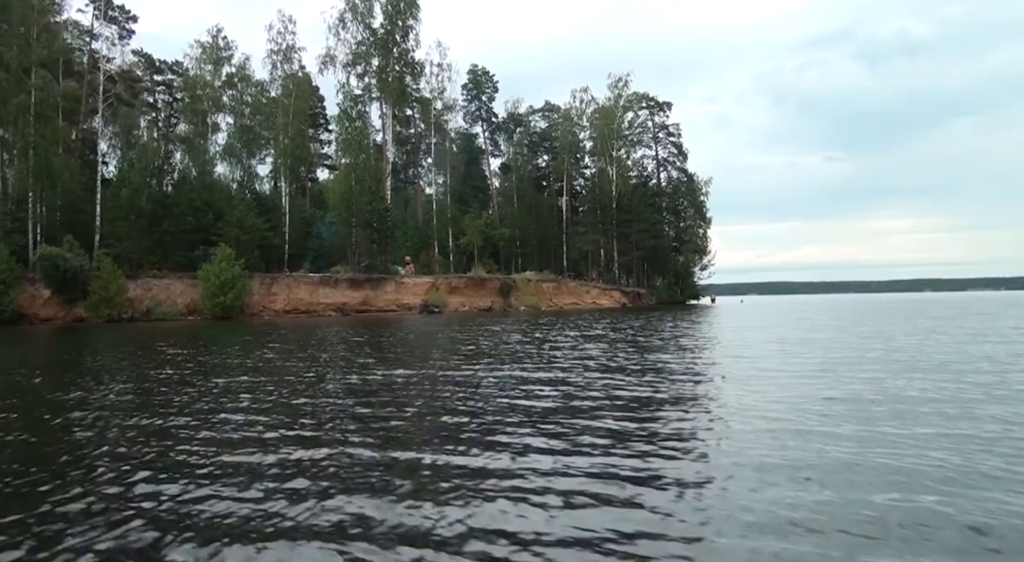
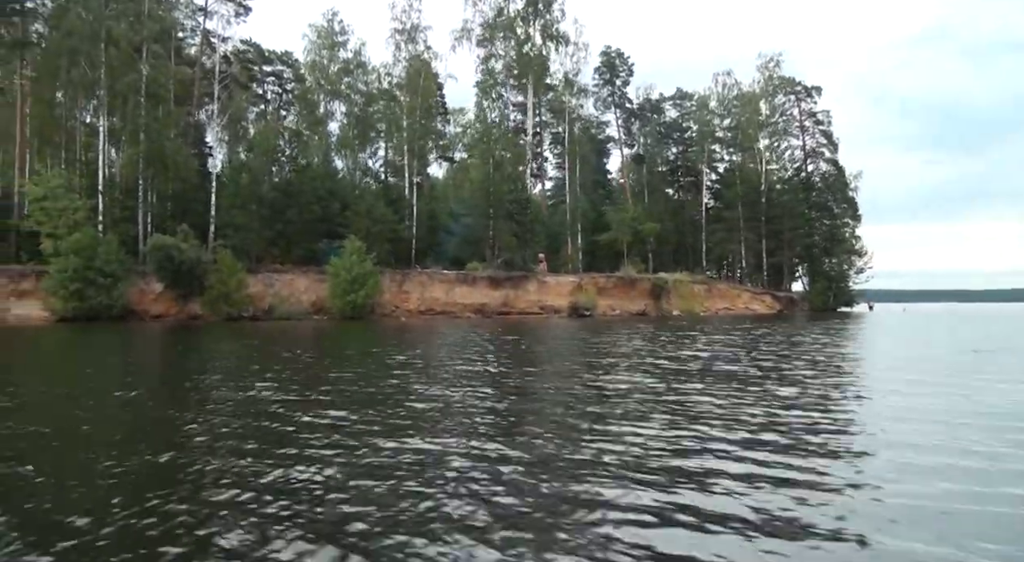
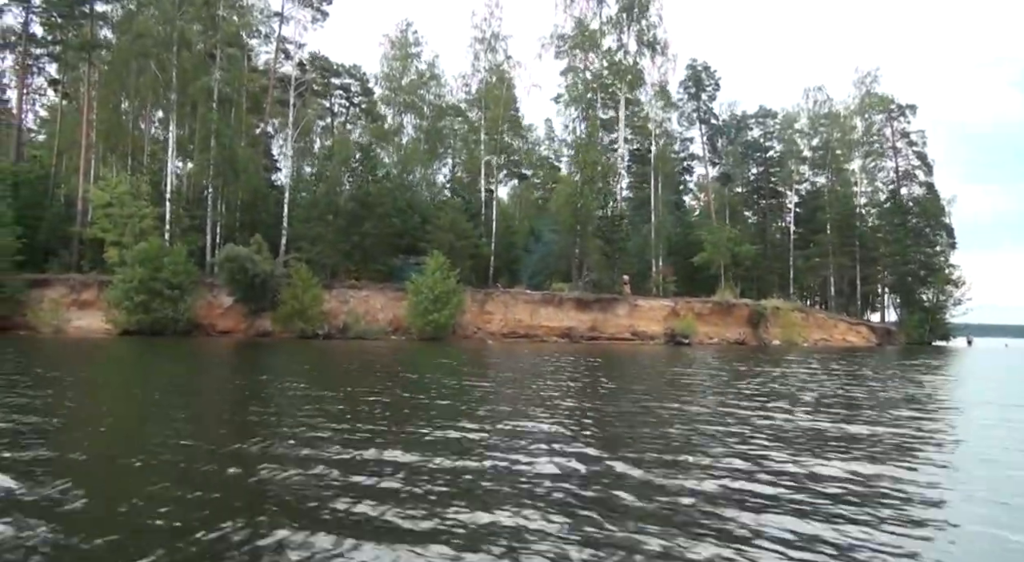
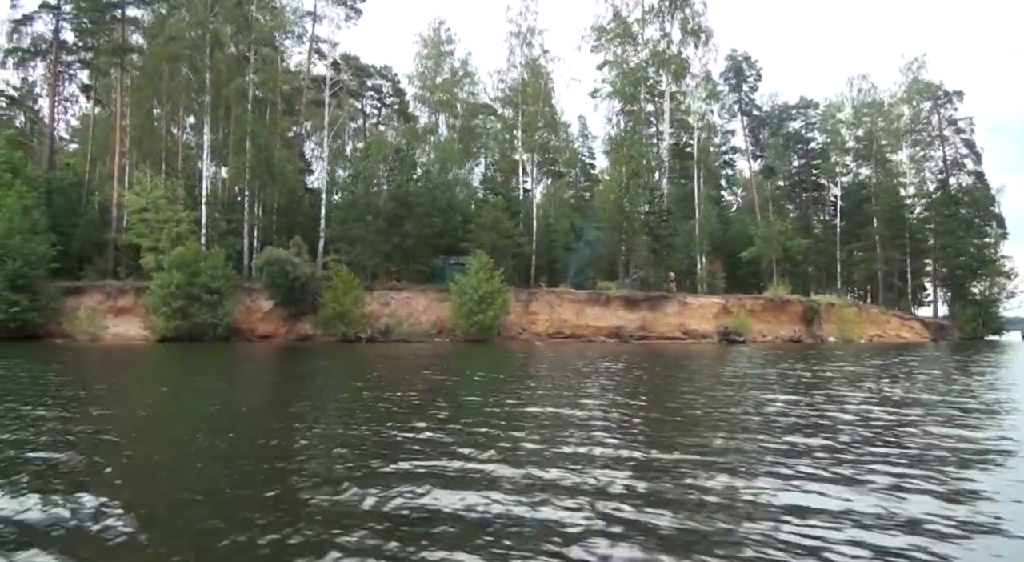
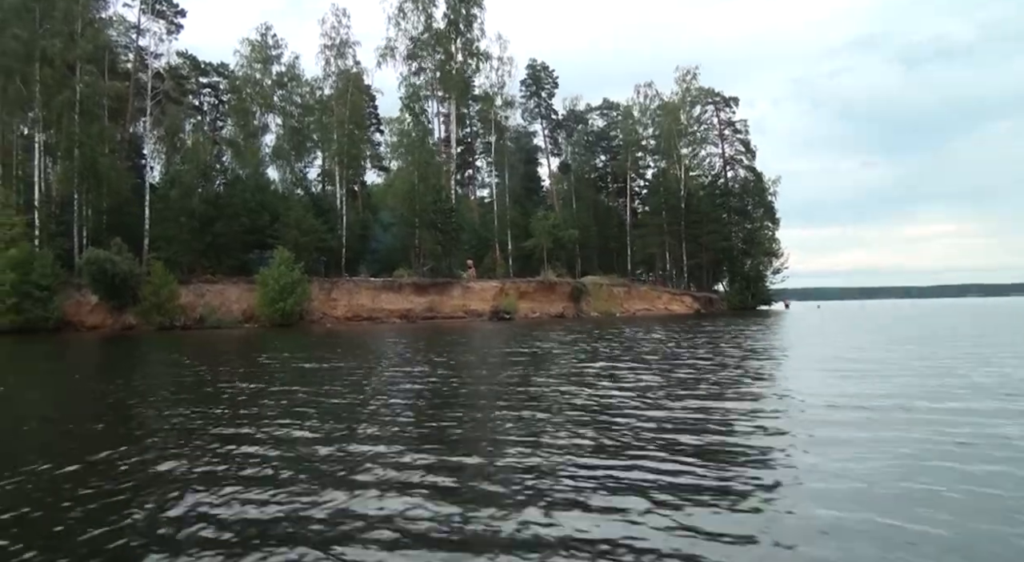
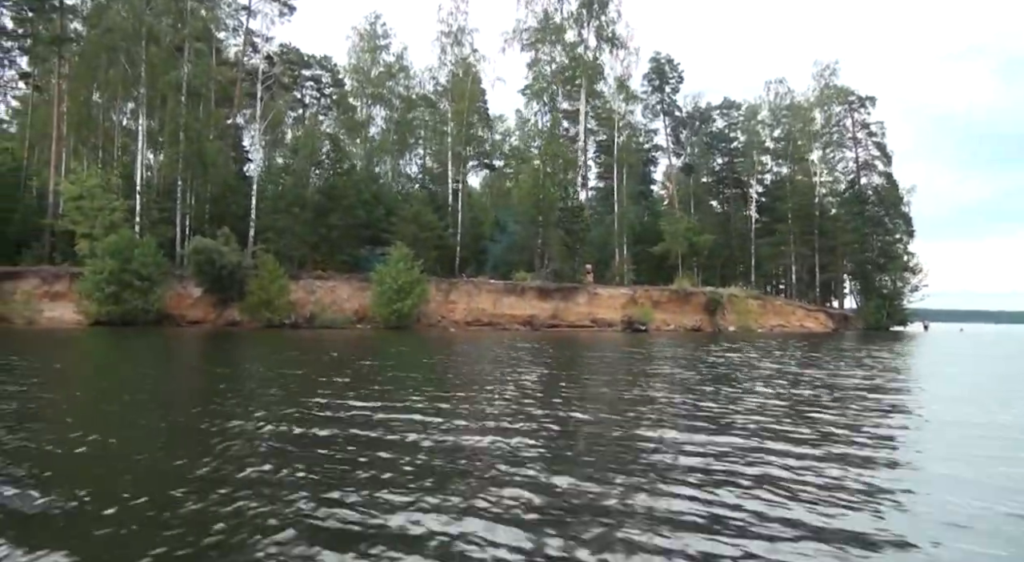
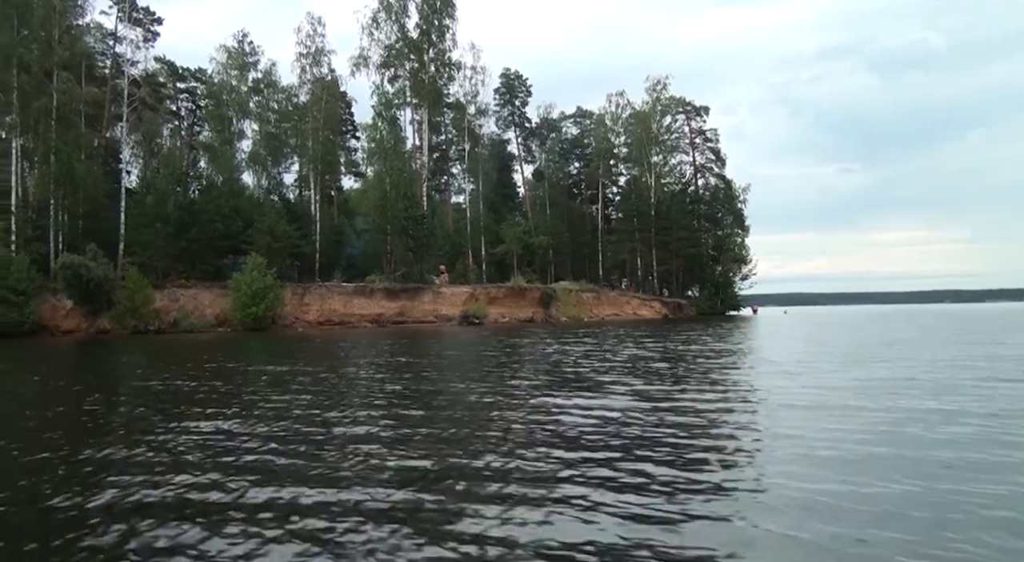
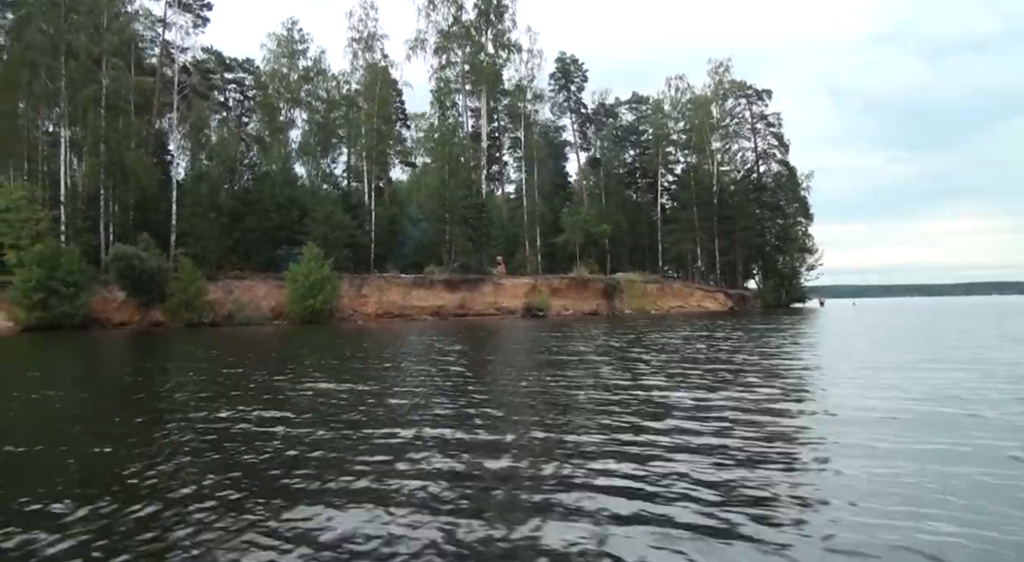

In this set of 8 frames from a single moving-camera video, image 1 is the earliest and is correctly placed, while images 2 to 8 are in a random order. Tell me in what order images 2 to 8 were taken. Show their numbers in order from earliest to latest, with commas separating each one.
7, 5, 8, 2, 6, 3, 4
